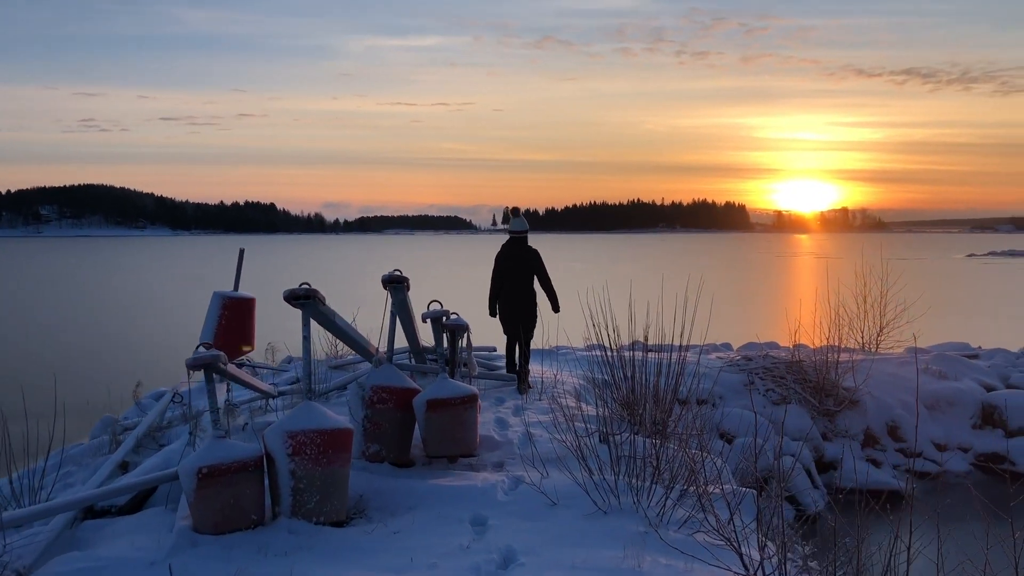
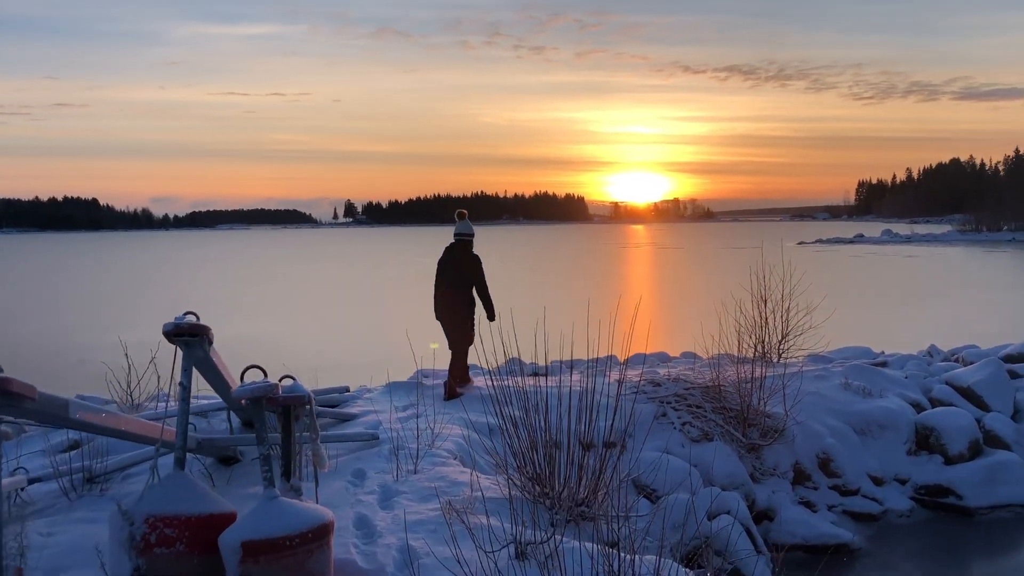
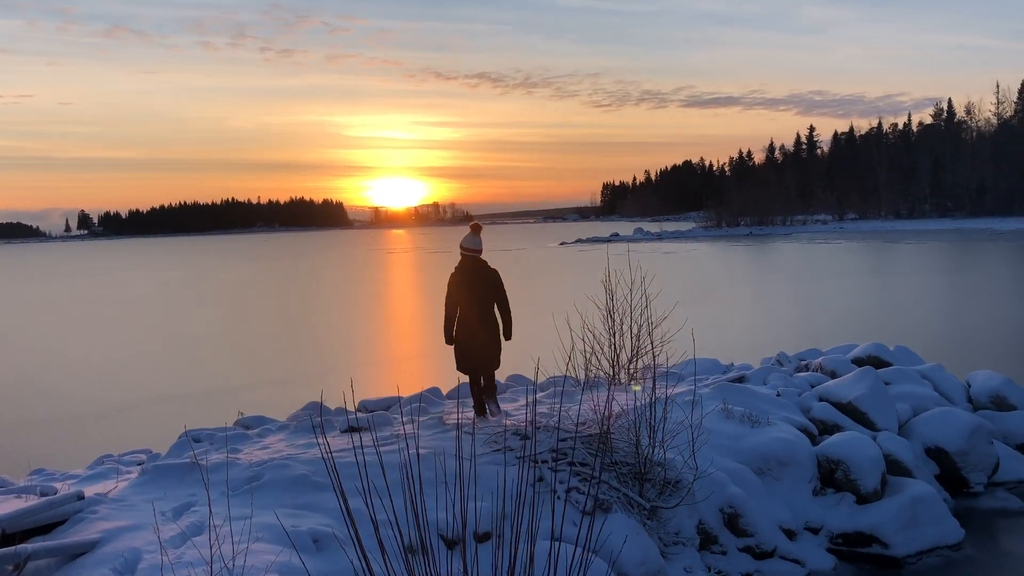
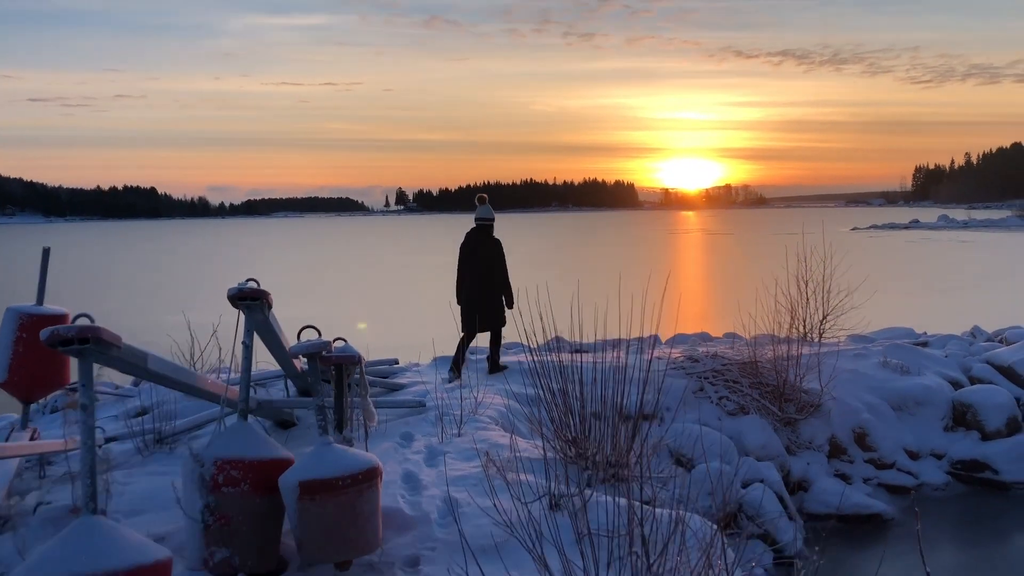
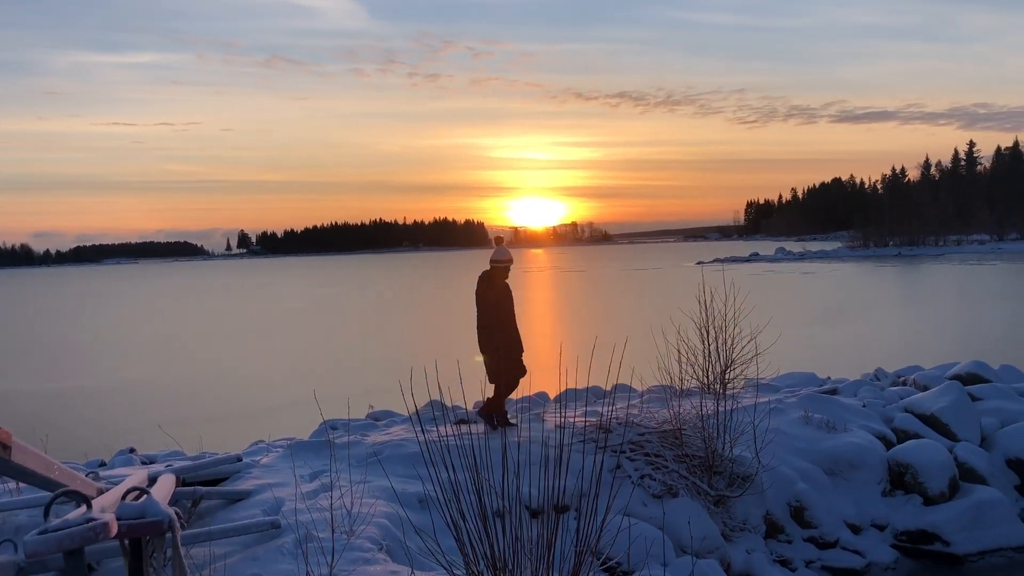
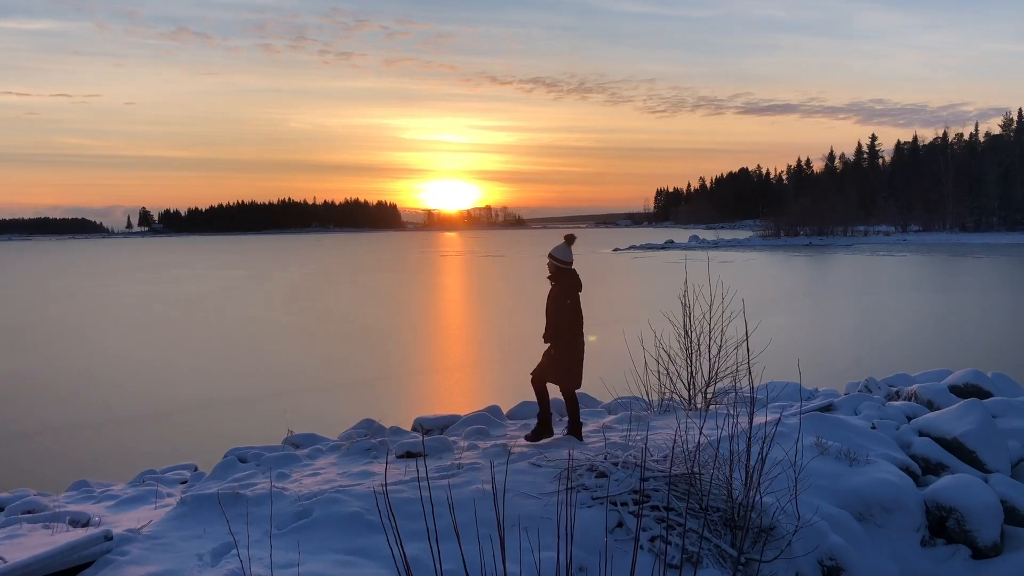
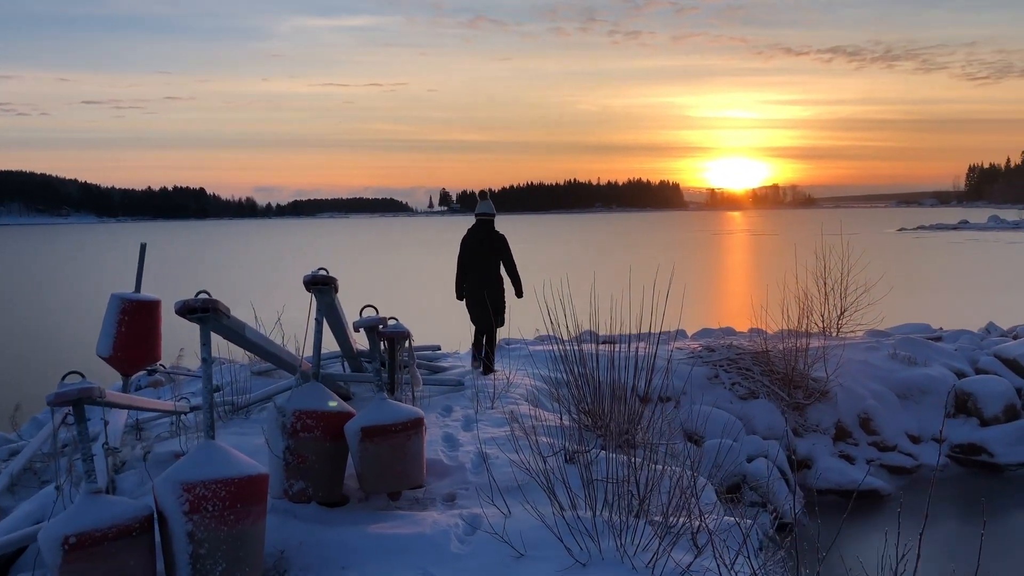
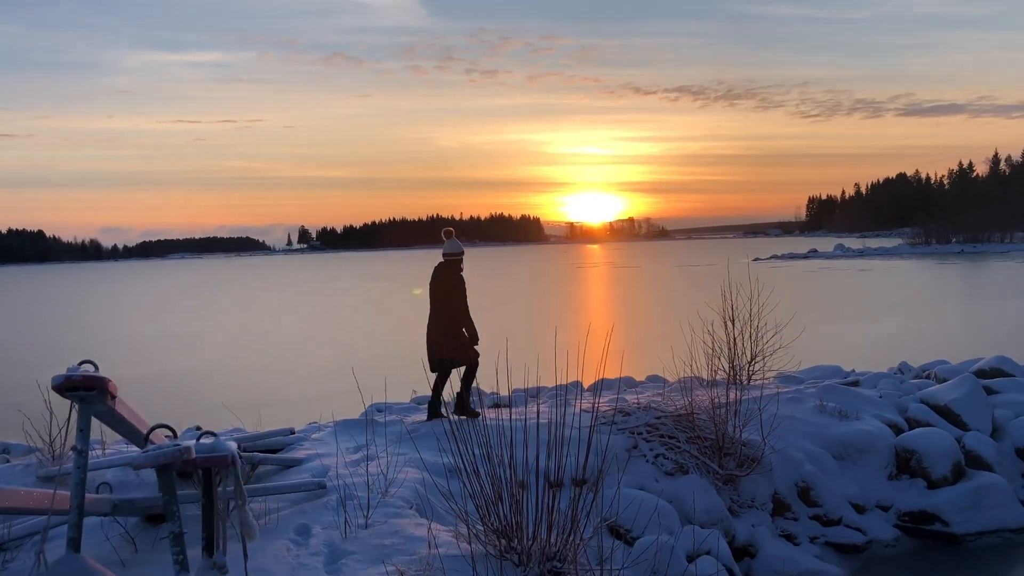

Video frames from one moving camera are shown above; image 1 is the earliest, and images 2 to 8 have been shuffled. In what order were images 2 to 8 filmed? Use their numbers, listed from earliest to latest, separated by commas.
7, 4, 2, 8, 5, 3, 6
